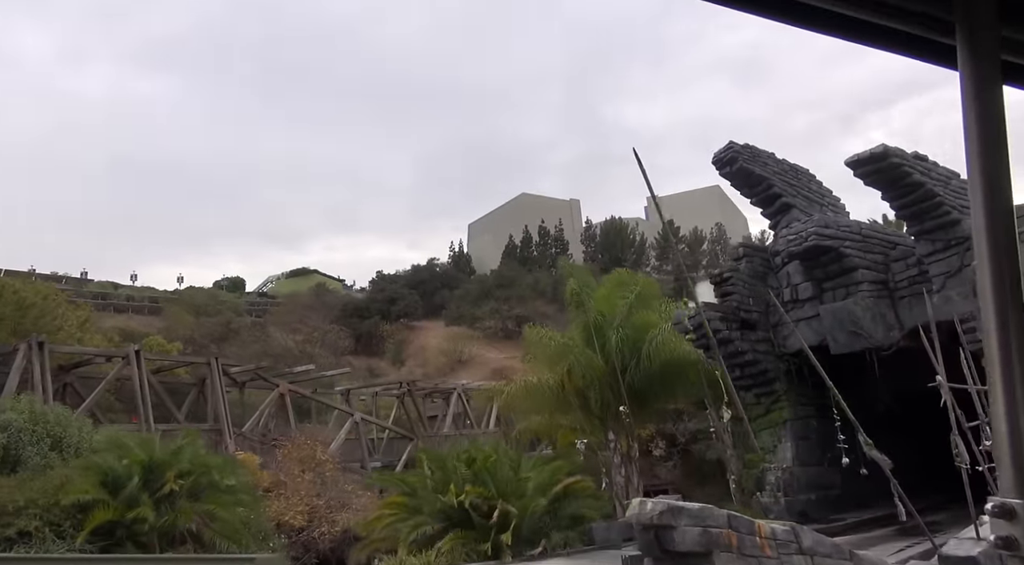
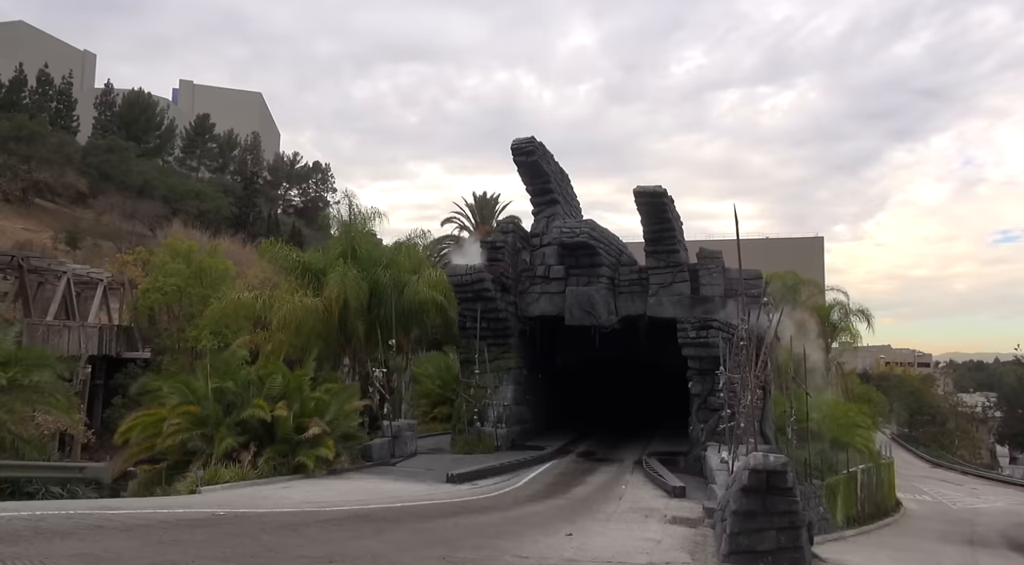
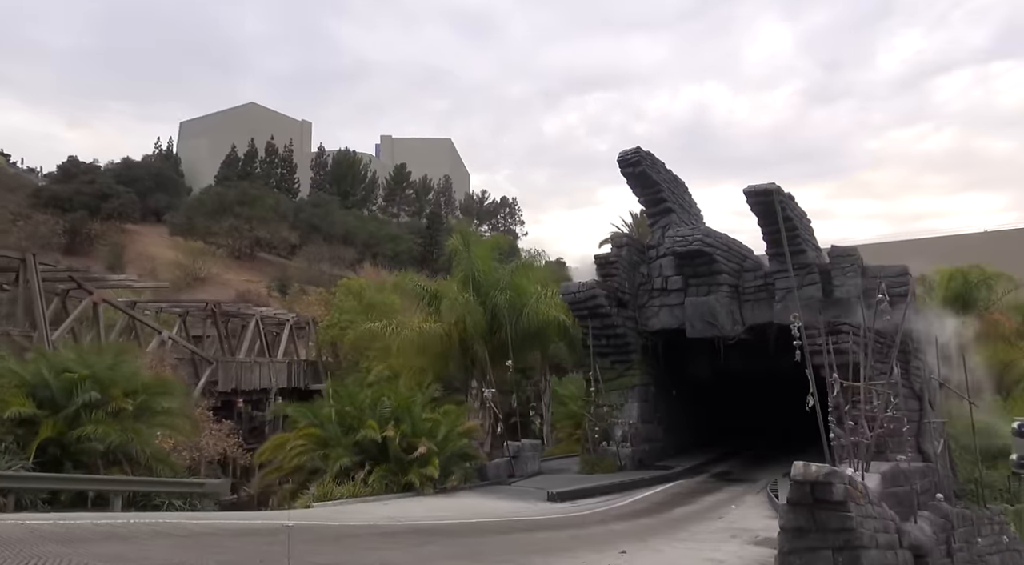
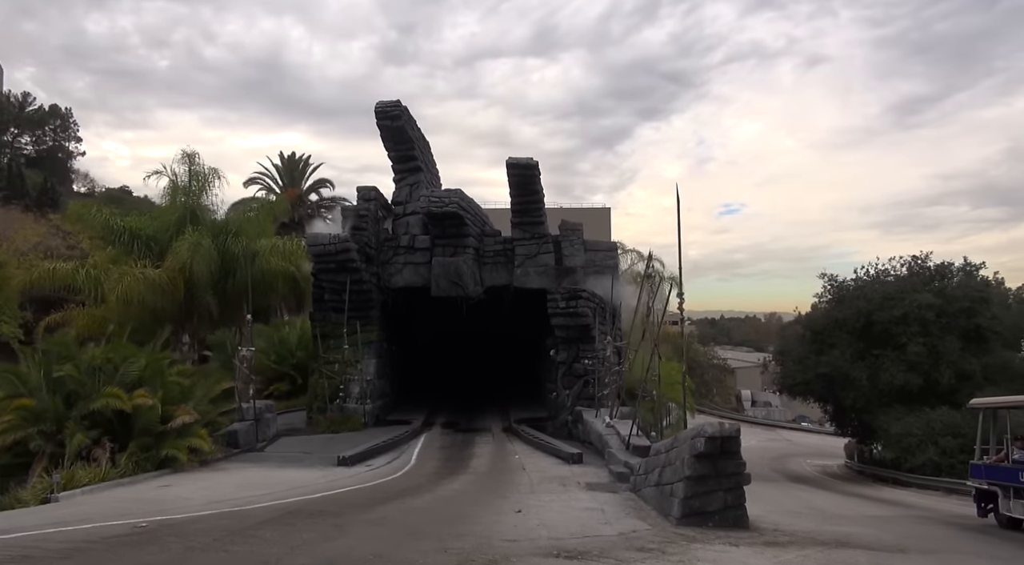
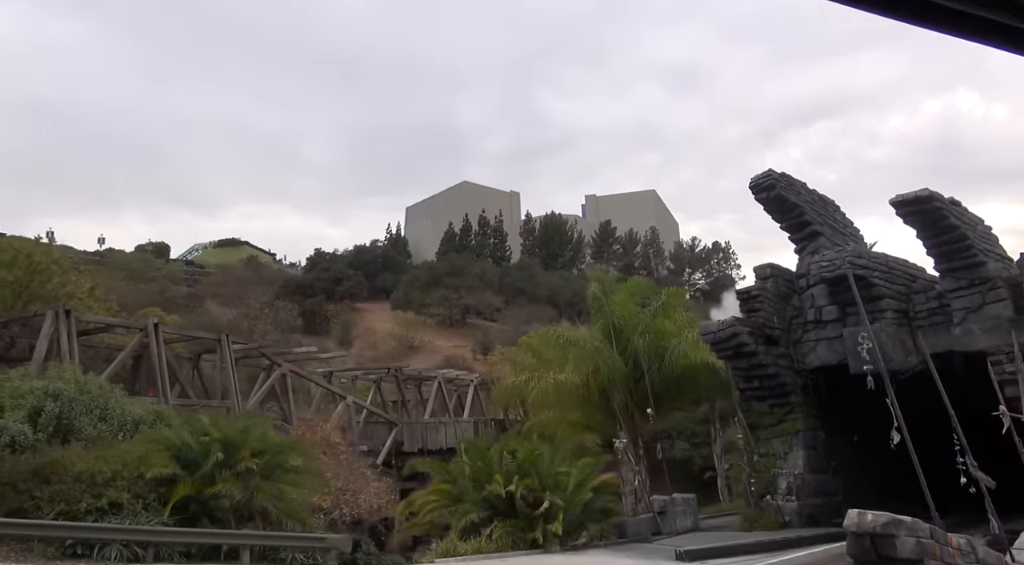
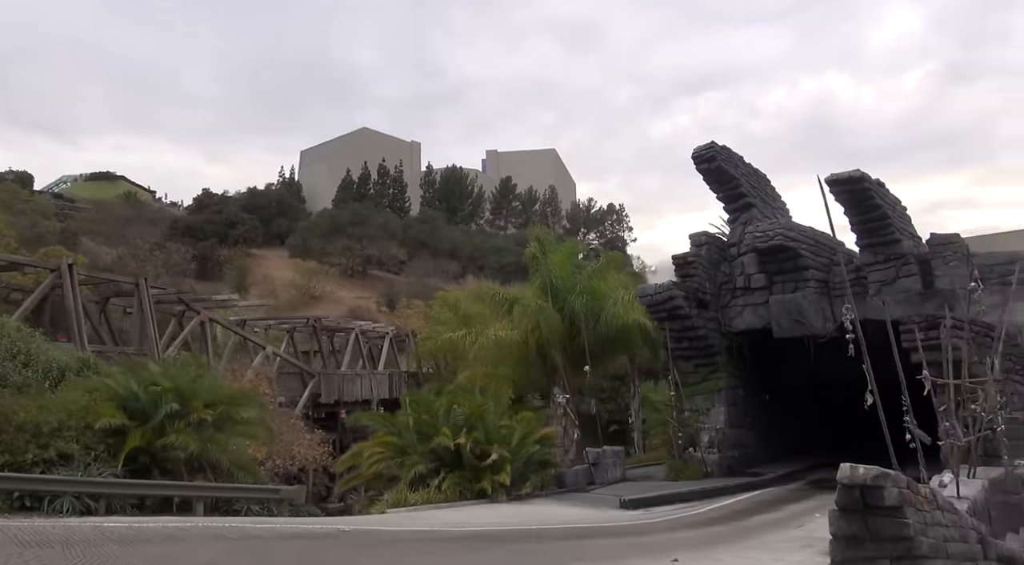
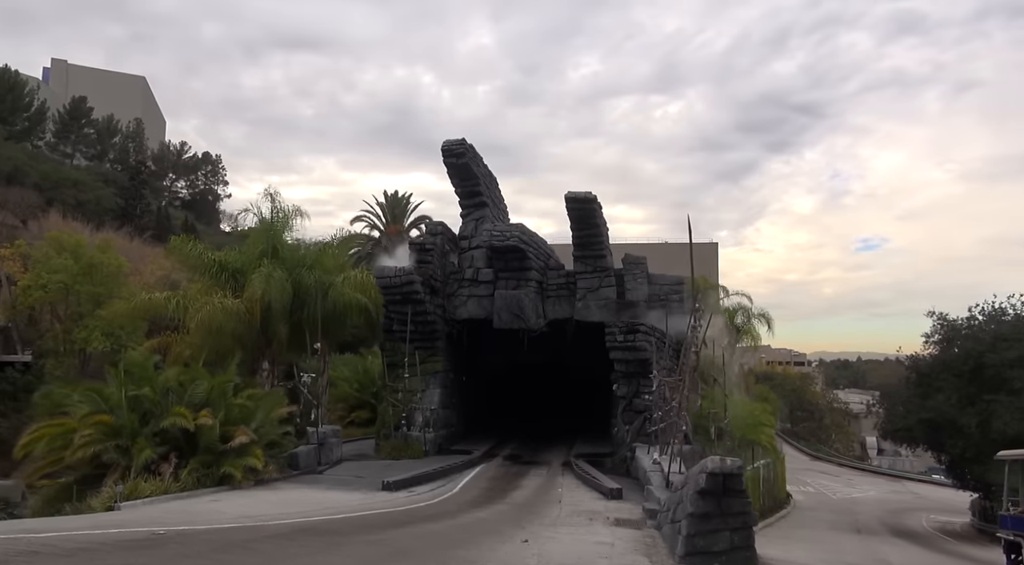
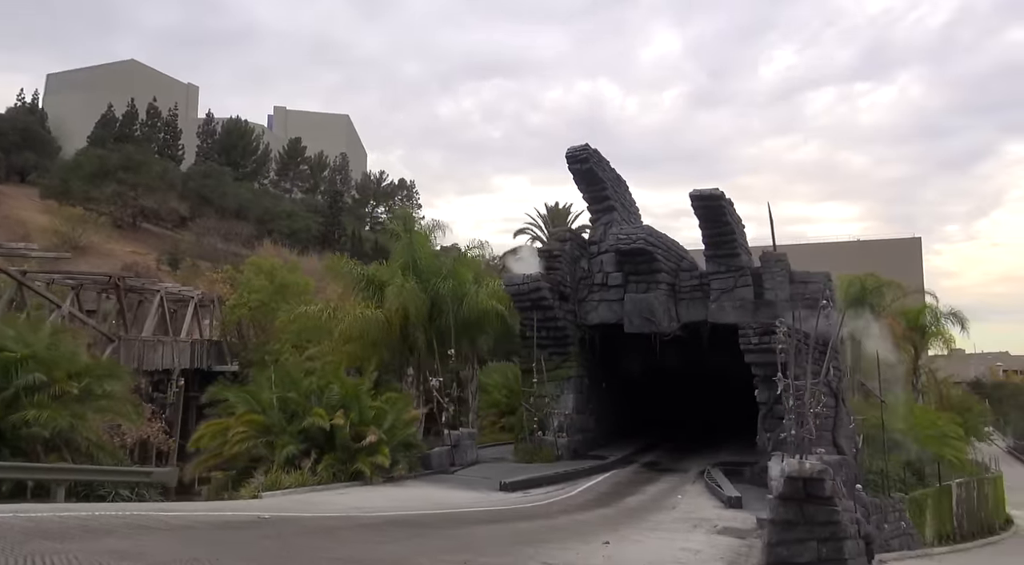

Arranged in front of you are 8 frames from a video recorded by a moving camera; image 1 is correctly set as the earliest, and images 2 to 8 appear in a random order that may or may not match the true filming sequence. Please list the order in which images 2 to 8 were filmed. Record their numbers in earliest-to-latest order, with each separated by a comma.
5, 6, 3, 8, 2, 7, 4
